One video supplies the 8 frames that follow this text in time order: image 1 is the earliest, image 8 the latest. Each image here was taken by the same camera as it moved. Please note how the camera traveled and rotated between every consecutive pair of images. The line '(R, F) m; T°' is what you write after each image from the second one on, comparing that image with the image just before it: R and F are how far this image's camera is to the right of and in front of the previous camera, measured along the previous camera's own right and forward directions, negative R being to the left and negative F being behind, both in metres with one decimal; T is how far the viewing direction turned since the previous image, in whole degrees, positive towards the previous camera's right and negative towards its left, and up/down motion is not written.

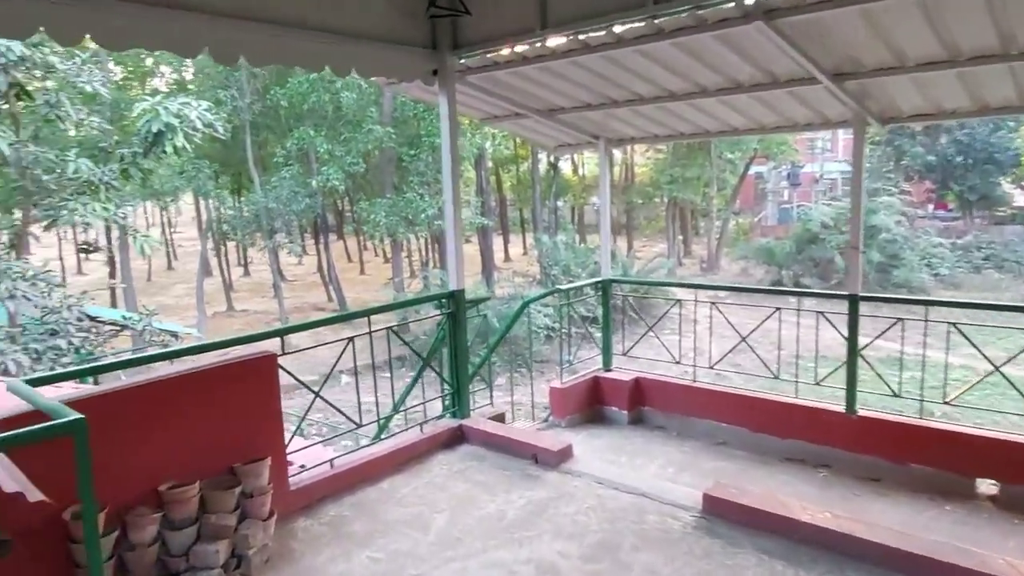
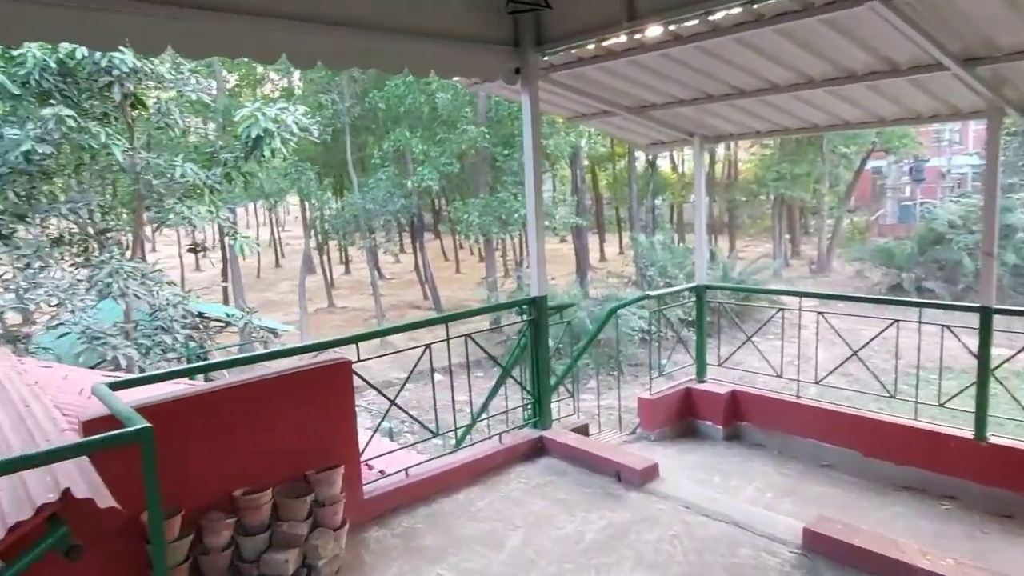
(+0.1, +0.2) m; -8°
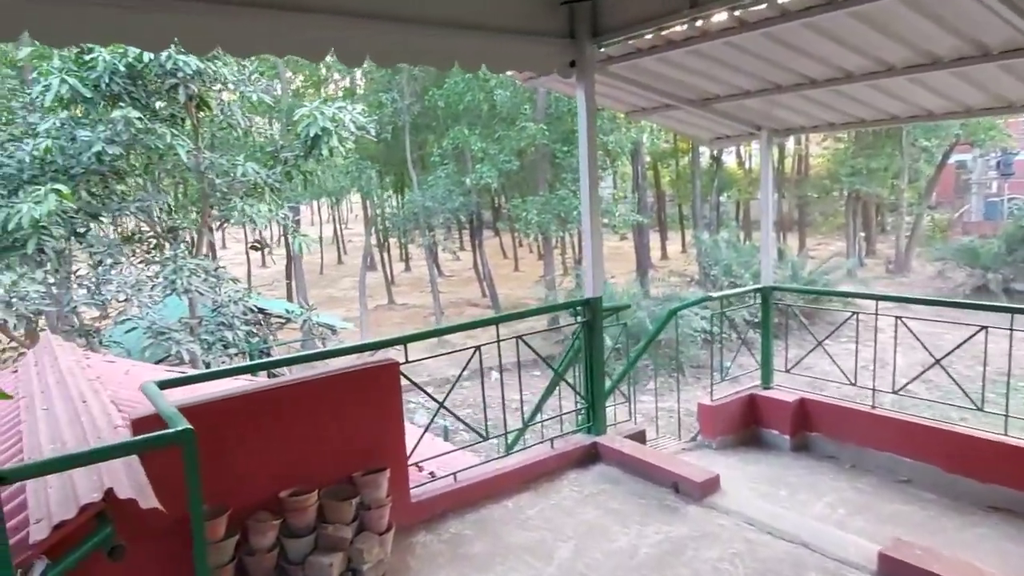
(0.0, +0.1) m; -5°
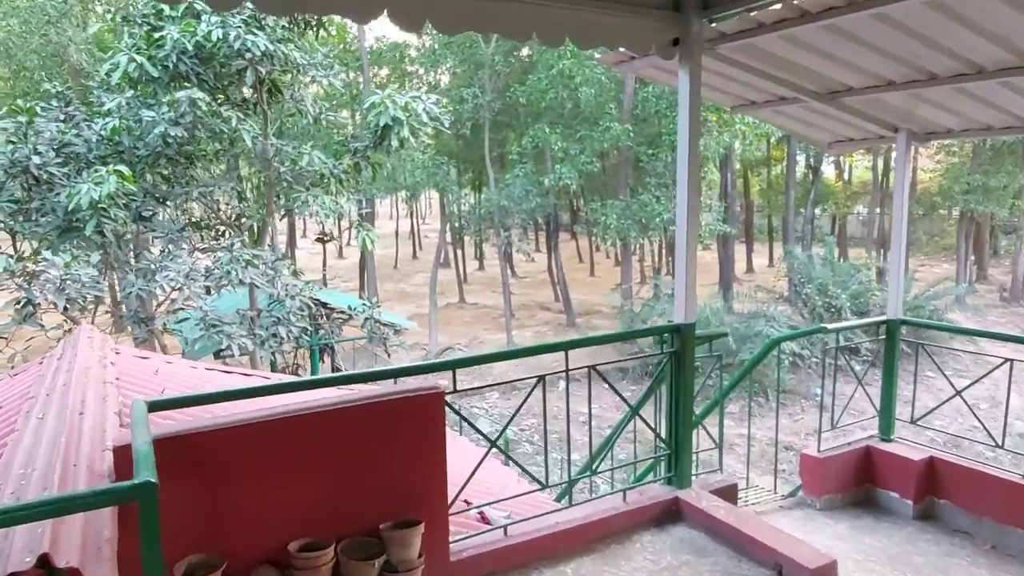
(0.0, +0.6) m; -6°
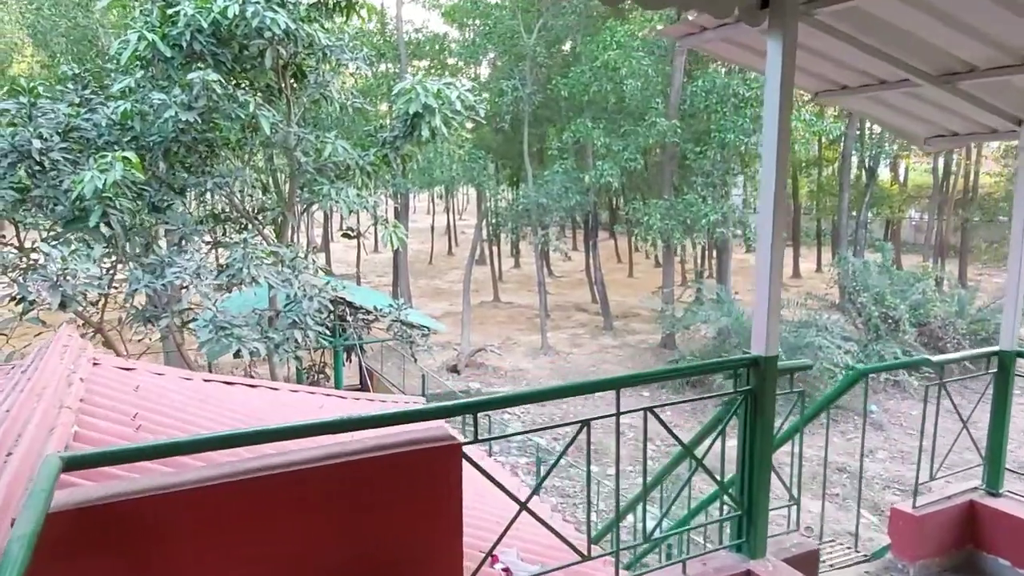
(0.0, +0.5) m; -3°
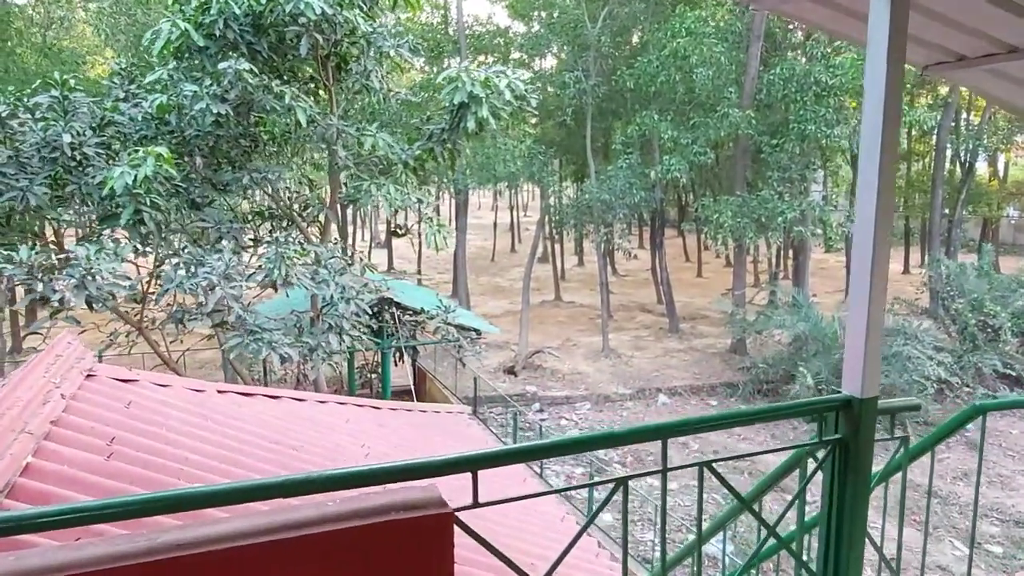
(+0.1, +0.5) m; -6°
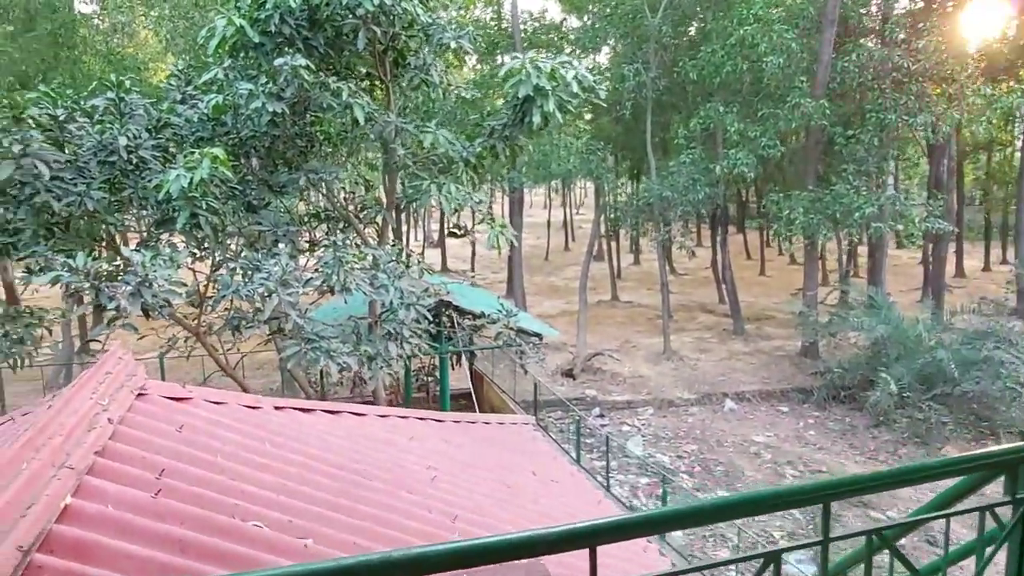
(-0.1, +0.3) m; -4°
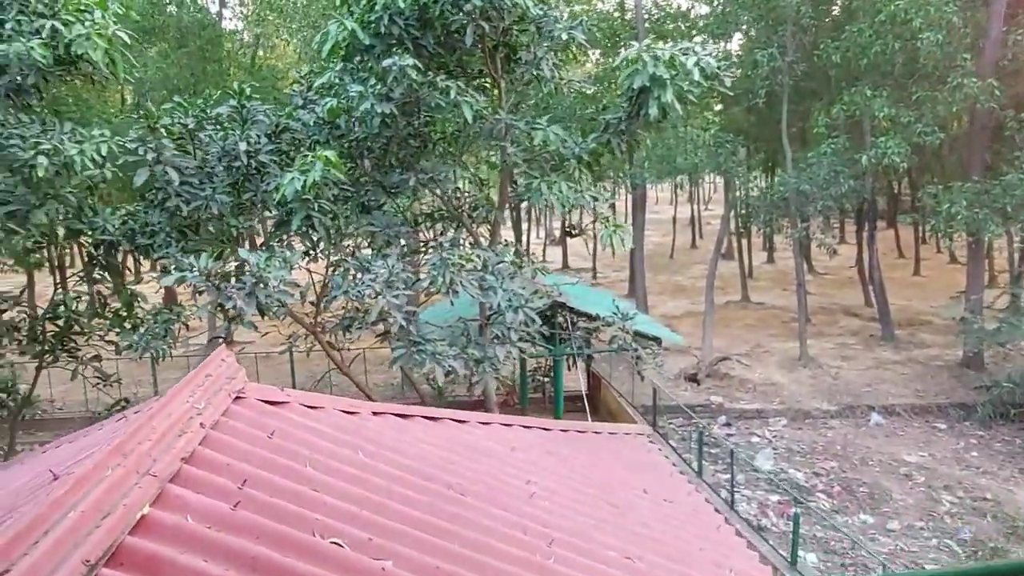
(+0.1, +0.2) m; -10°
